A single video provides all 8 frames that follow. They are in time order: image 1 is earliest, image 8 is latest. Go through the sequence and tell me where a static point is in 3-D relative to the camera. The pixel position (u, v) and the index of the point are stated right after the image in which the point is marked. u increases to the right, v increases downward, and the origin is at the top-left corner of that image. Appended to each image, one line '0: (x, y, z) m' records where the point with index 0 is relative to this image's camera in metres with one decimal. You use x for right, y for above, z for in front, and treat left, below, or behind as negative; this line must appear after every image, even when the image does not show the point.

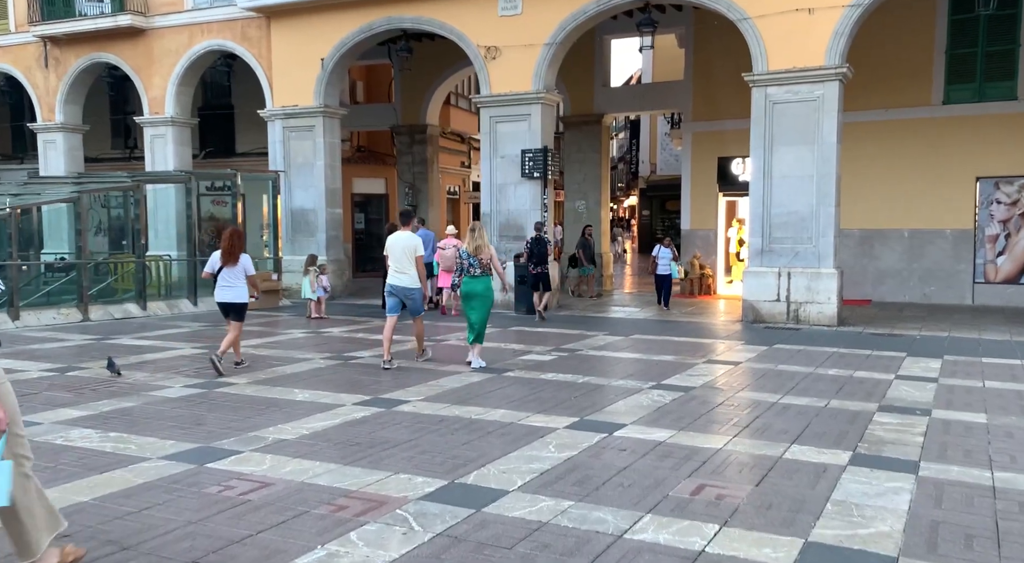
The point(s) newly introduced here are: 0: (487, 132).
0: (-0.4, +2.6, +17.1) m
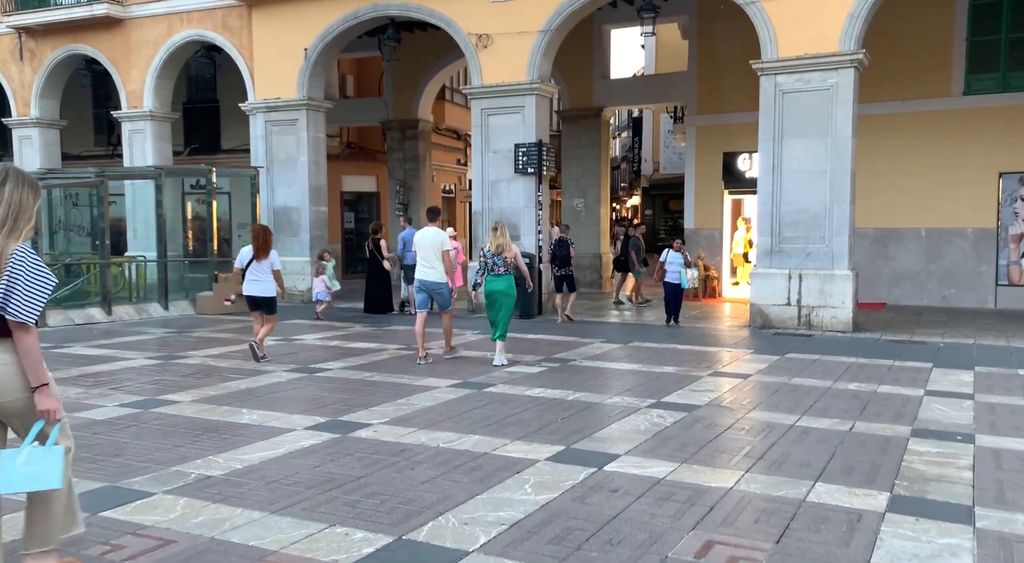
0: (-0.6, +2.6, +16.1) m
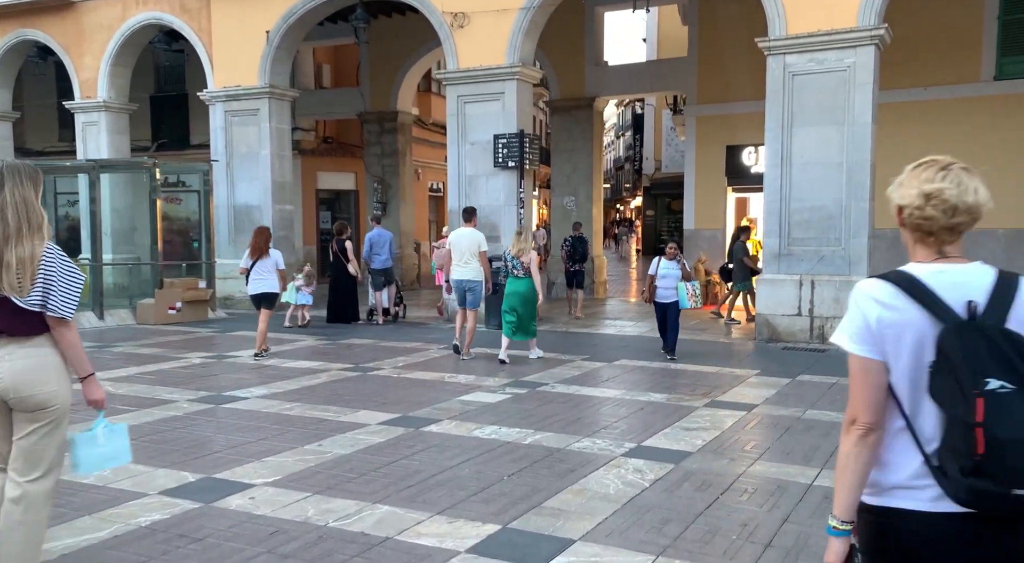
0: (-0.9, +2.5, +14.5) m
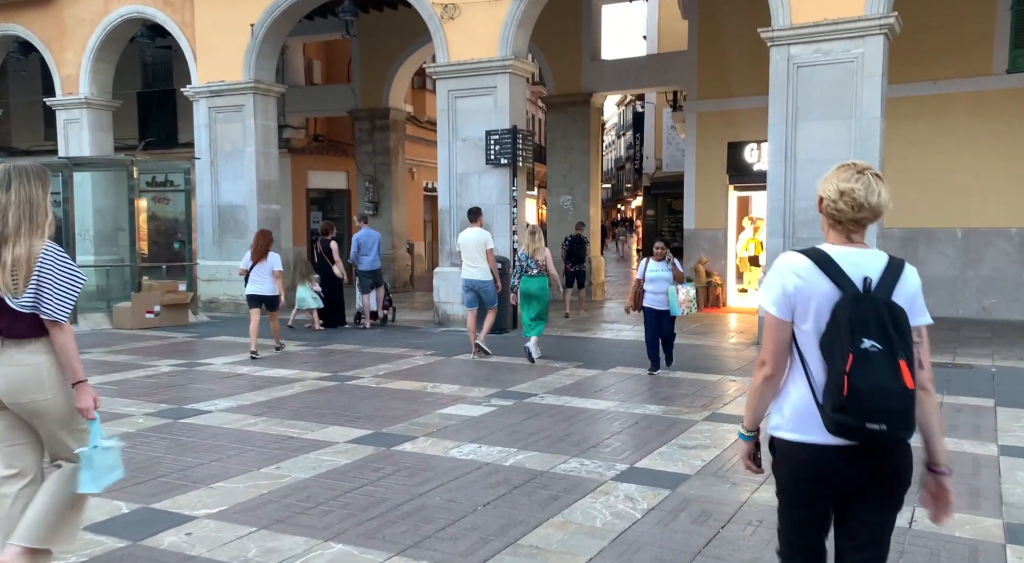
0: (-1.0, +2.5, +14.0) m
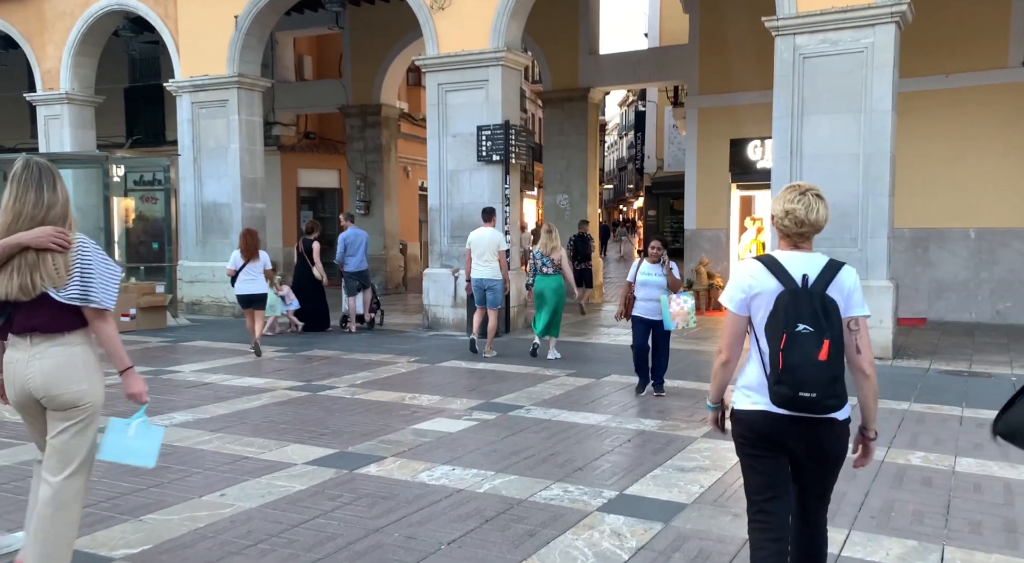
0: (-1.1, +2.4, +13.4) m
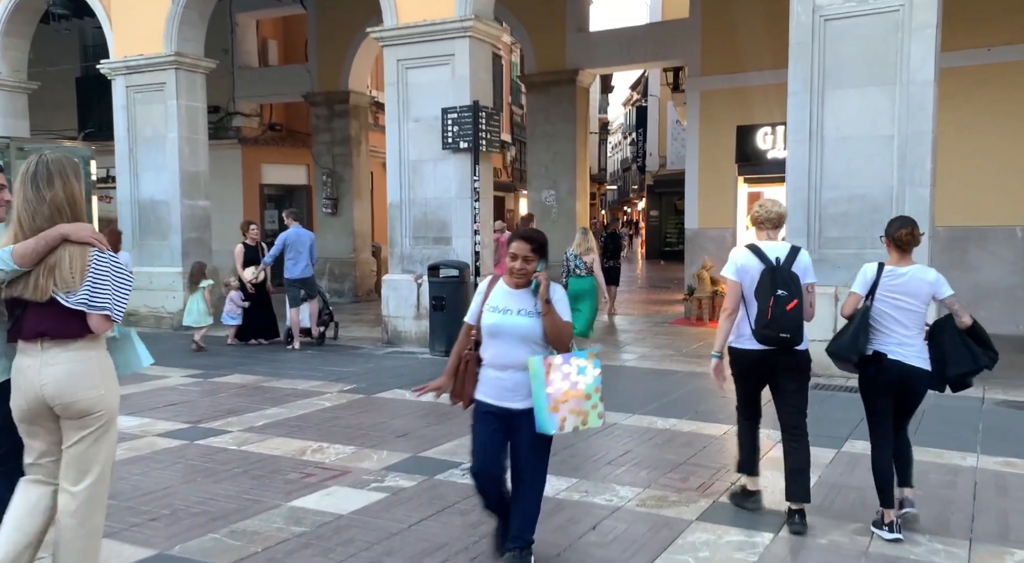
0: (-1.4, +2.4, +11.5) m
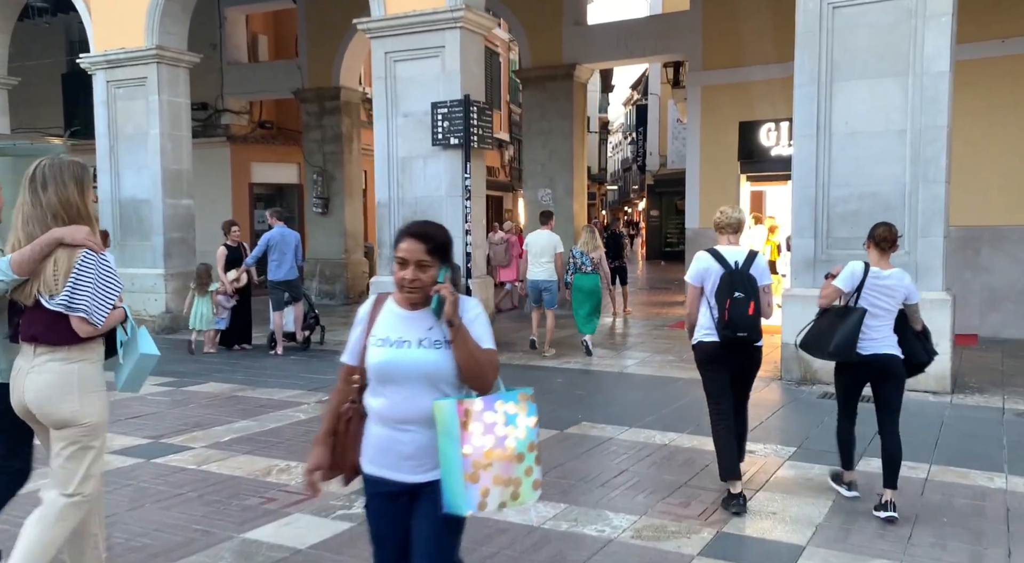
0: (-1.5, +2.3, +11.1) m
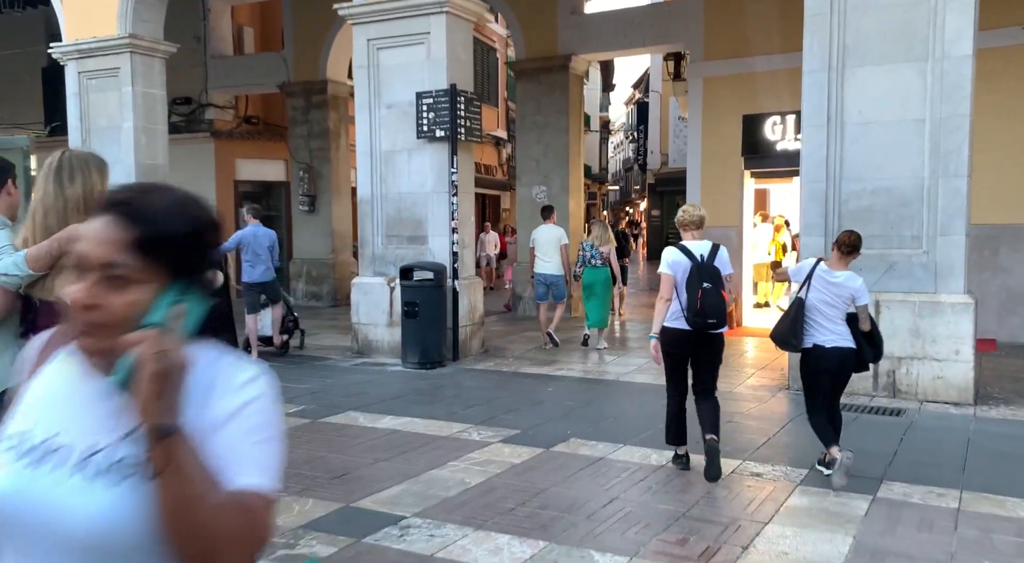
0: (-1.6, +2.3, +10.4) m
